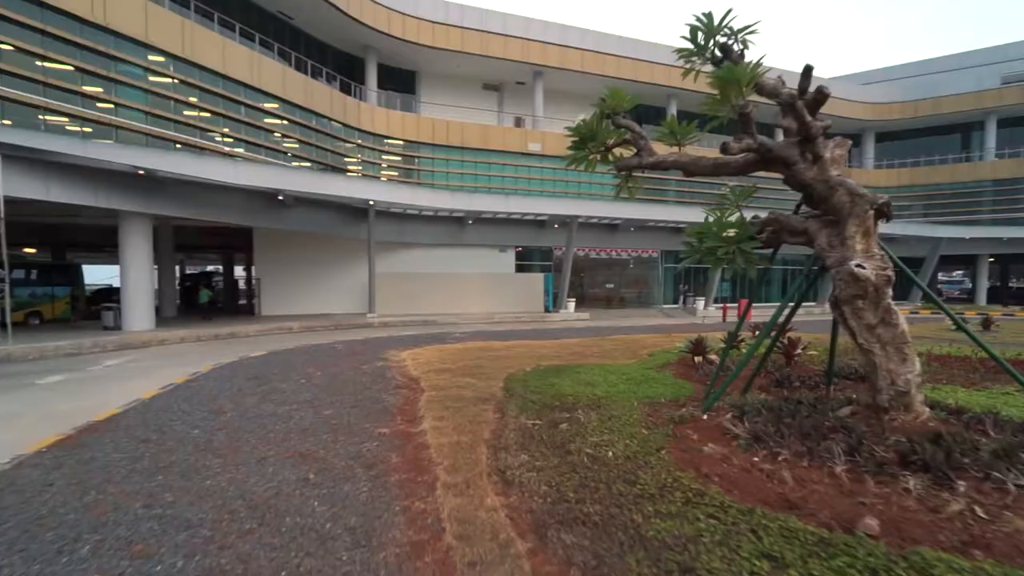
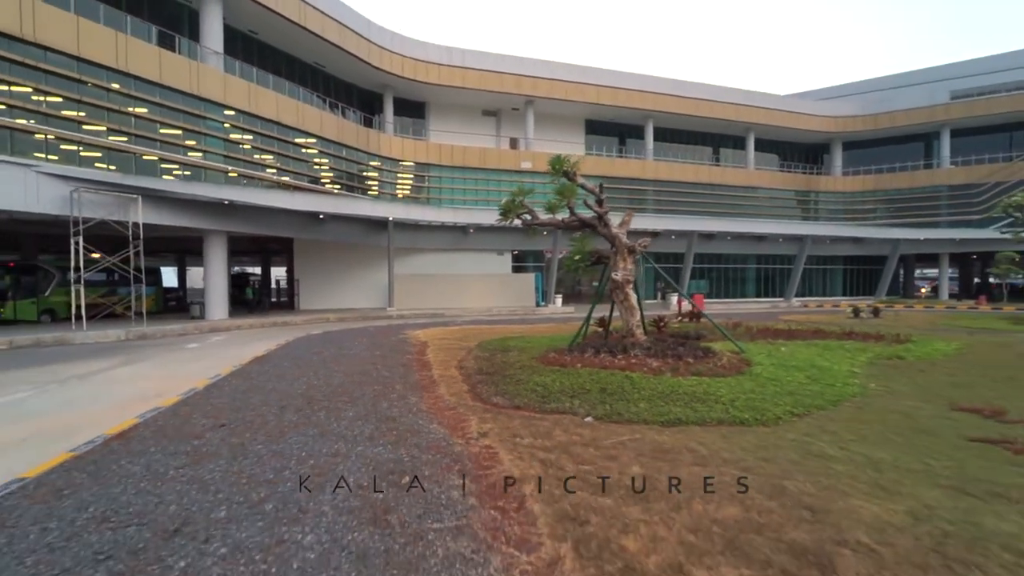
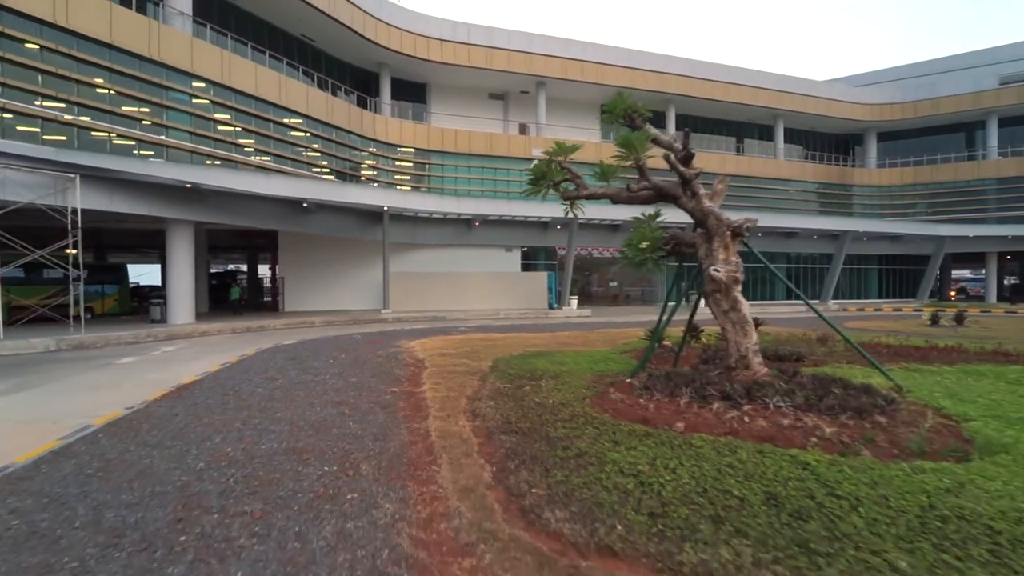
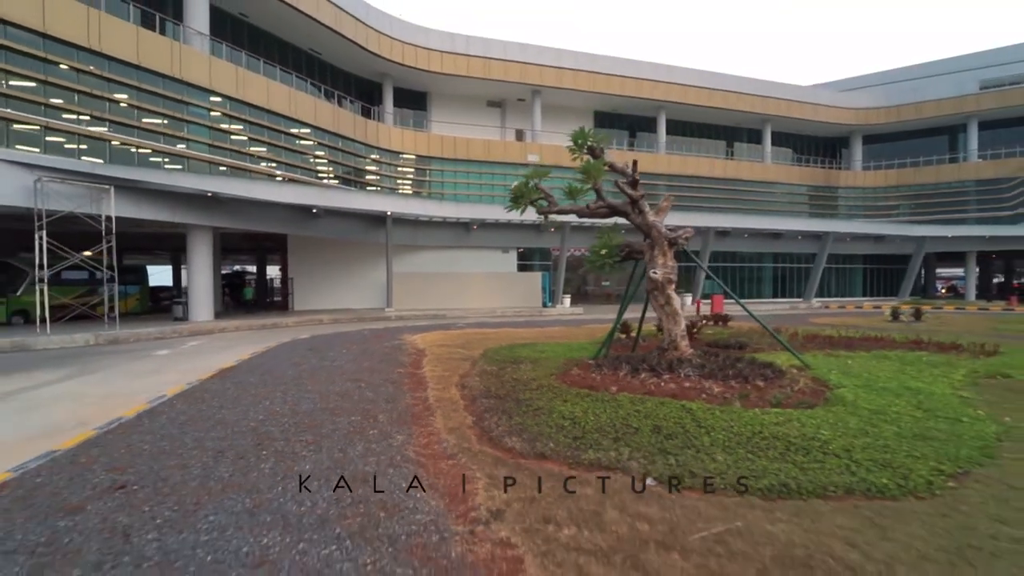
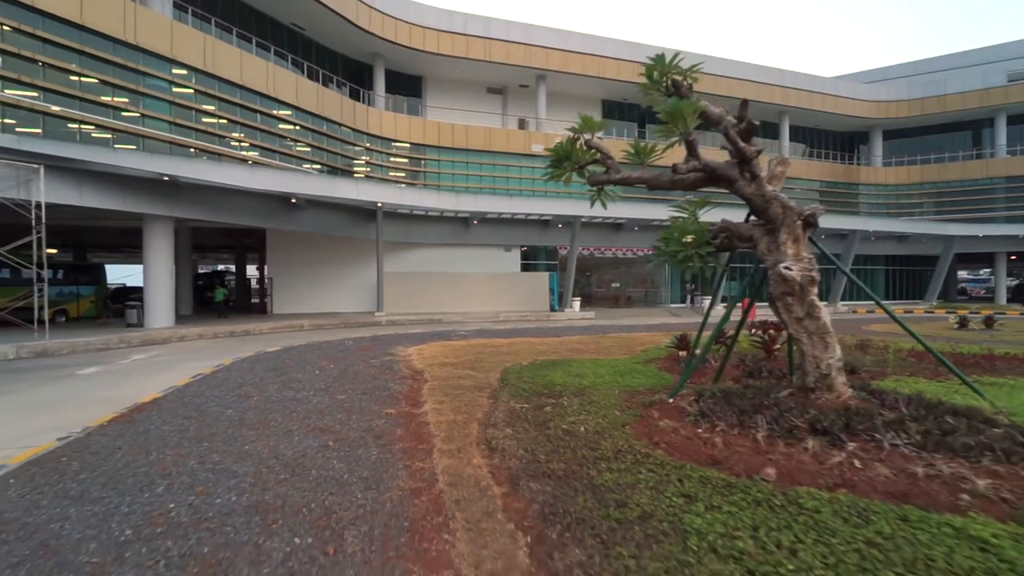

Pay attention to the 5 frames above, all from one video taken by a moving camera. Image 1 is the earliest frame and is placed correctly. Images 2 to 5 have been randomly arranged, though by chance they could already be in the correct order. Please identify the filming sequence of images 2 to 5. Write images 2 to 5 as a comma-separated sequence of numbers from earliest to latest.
5, 3, 4, 2
